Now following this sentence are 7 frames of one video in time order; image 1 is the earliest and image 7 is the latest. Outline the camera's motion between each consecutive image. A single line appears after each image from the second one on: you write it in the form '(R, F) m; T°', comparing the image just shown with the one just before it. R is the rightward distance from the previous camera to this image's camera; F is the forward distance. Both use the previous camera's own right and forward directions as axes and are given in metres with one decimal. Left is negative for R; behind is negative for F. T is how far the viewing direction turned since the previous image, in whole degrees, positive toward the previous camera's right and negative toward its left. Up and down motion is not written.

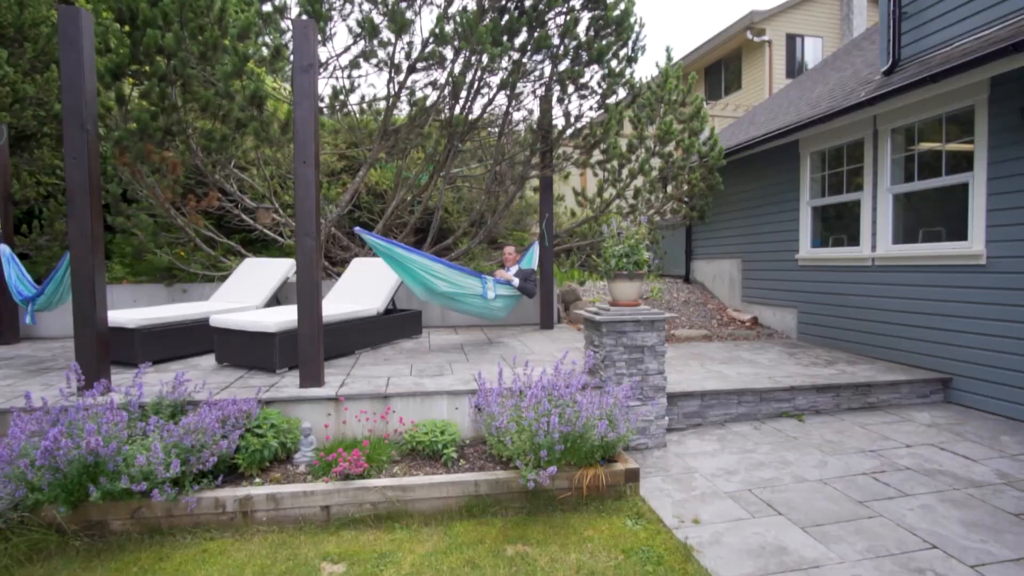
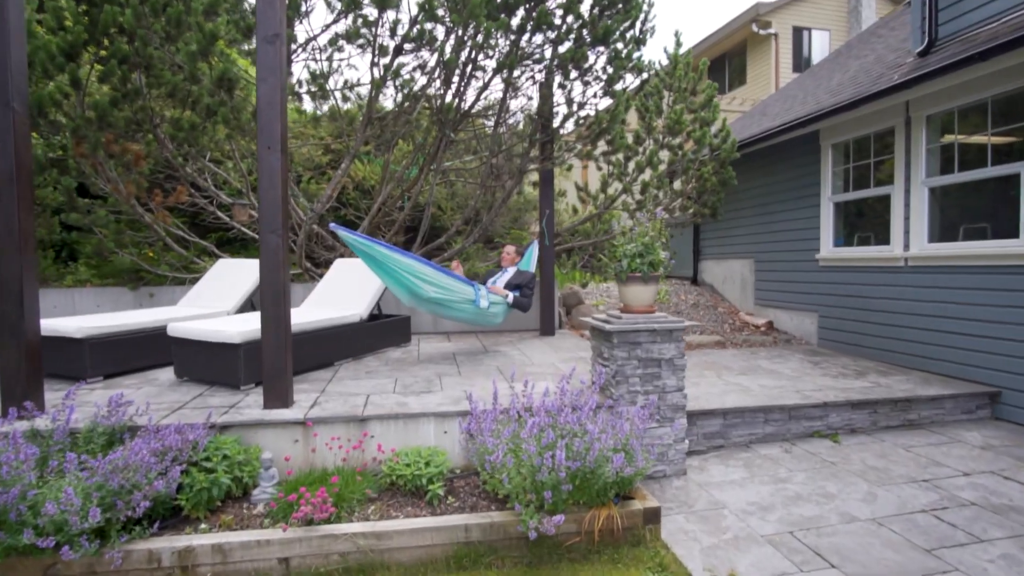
(0.0, +0.5) m; 0°
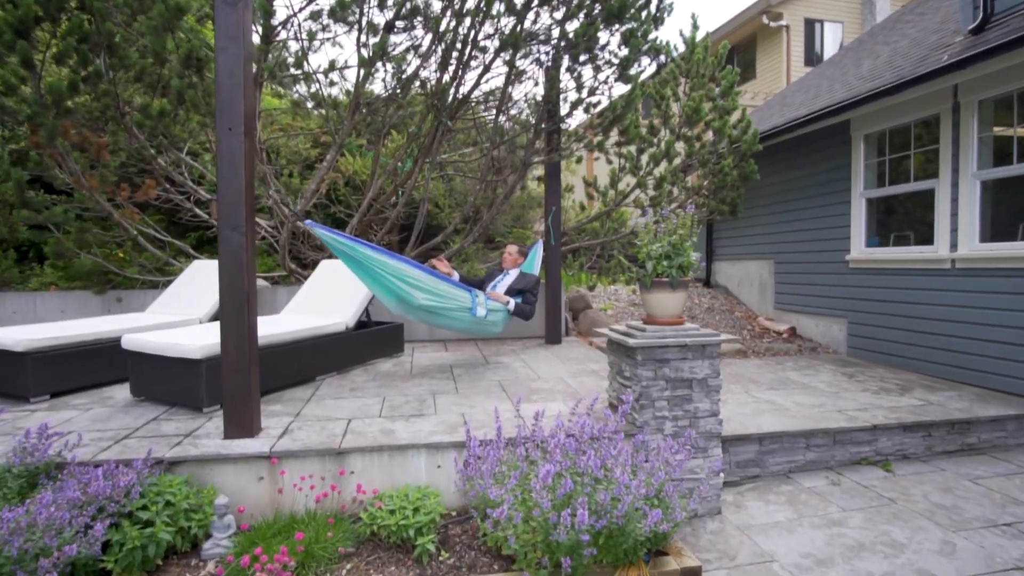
(0.0, +0.5) m; 0°
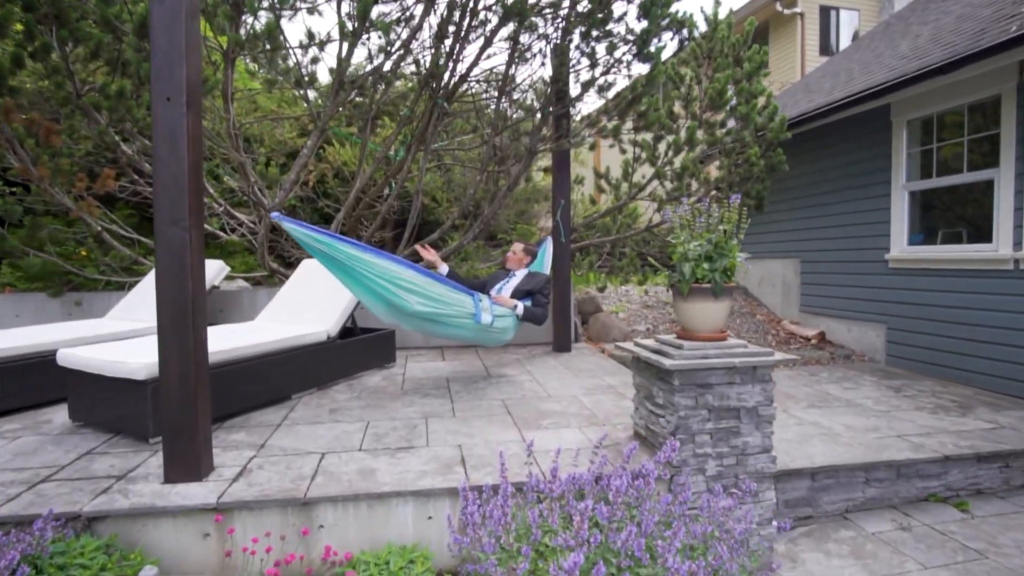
(0.0, +0.6) m; 0°
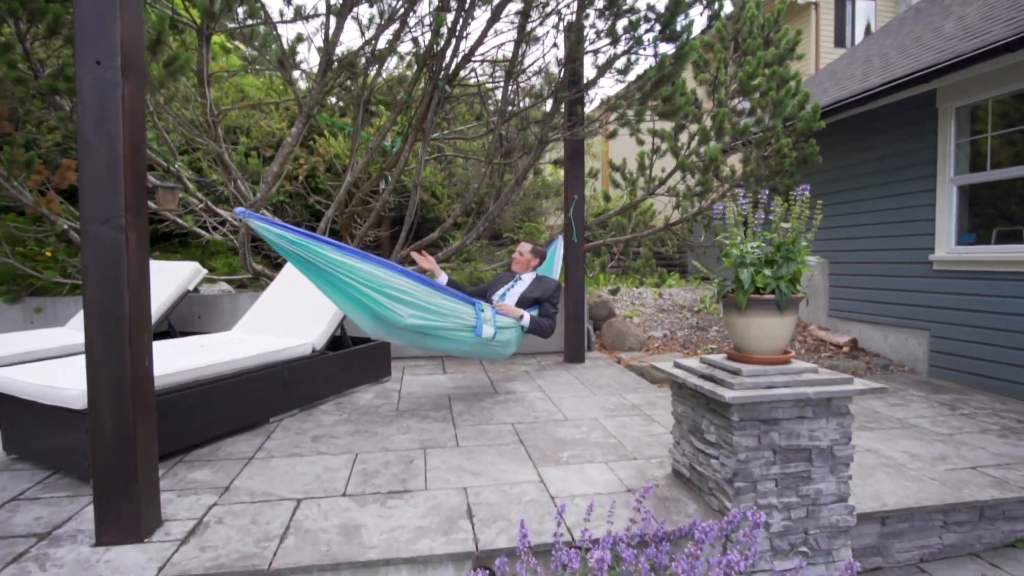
(-0.1, +0.5) m; 0°
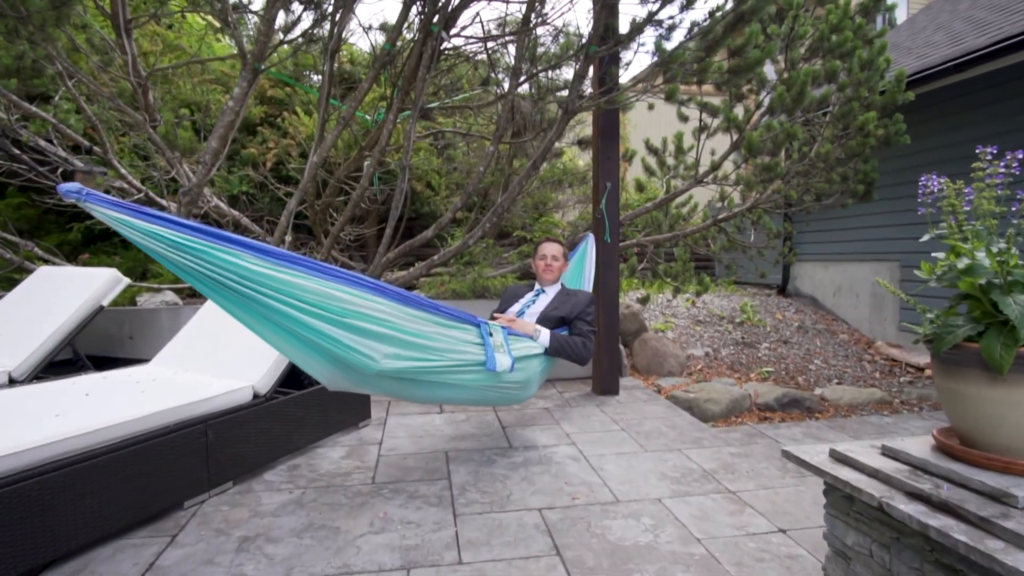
(-0.1, +1.0) m; 0°
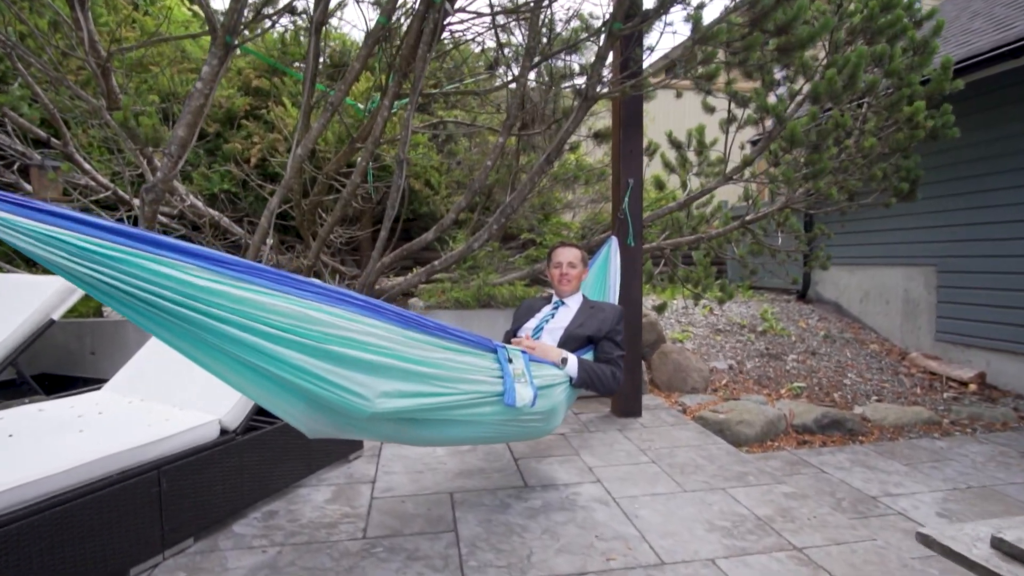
(-0.1, +0.4) m; 0°
